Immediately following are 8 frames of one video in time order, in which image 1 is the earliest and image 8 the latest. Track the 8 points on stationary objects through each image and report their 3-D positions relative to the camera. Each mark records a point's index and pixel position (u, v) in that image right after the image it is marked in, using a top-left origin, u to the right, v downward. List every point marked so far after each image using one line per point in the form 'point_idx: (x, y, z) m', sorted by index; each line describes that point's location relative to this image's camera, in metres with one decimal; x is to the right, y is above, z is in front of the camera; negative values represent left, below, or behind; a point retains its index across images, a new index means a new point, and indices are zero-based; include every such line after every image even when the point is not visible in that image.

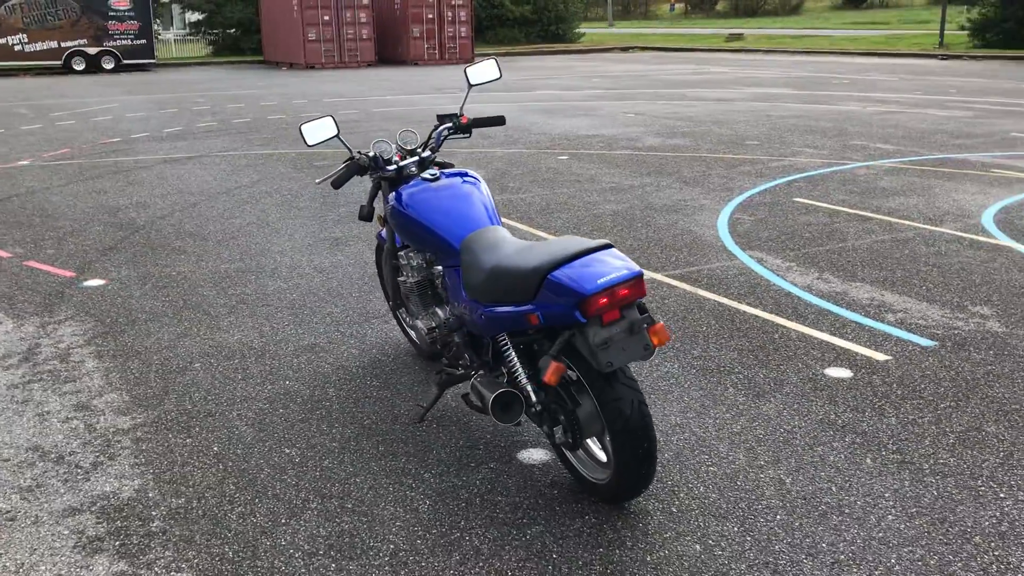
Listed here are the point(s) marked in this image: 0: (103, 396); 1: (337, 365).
0: (-1.8, -0.5, +4.4) m
1: (-0.8, -0.4, +4.7) m
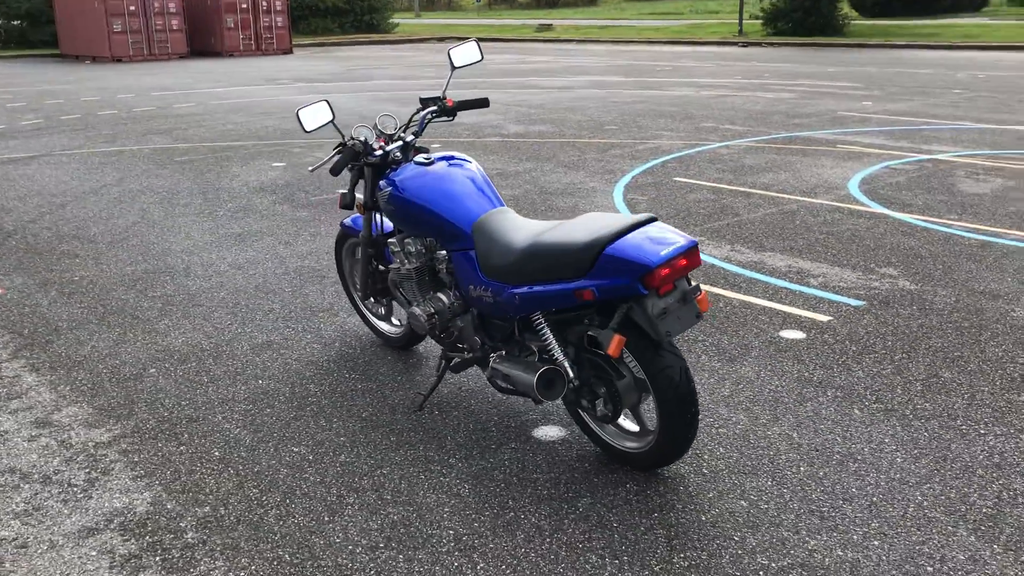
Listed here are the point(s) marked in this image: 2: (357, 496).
0: (-1.9, -0.5, +4.1) m
1: (-0.9, -0.3, +4.6) m
2: (-0.5, -0.7, +3.3) m
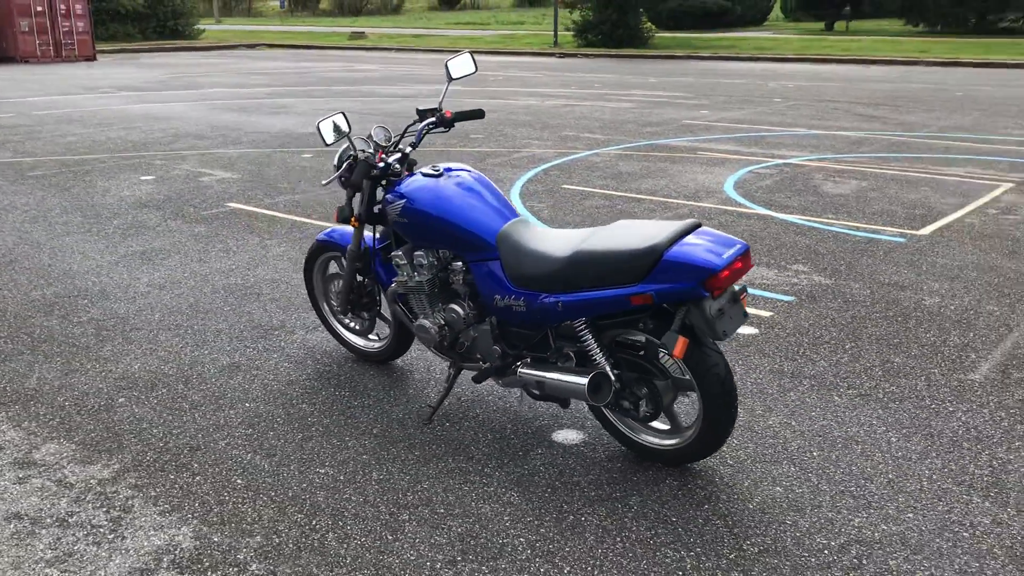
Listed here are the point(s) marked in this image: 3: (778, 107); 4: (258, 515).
0: (-1.8, -0.6, +3.8) m
1: (-1.0, -0.4, +4.4) m
2: (-0.3, -0.8, +3.3) m
3: (+4.2, +2.9, +15.9) m
4: (-0.8, -0.8, +3.3) m
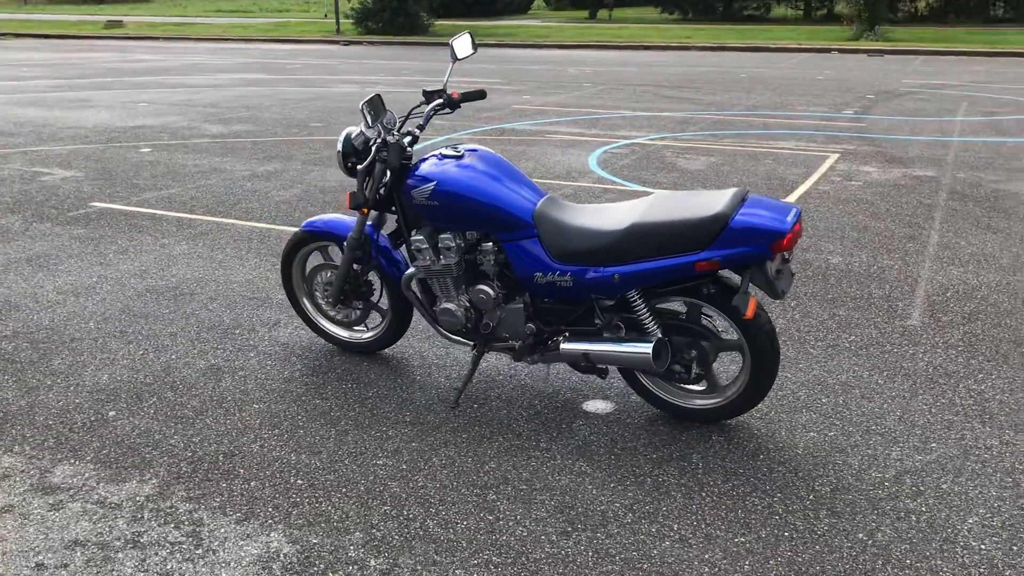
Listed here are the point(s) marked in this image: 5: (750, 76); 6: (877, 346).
0: (-1.6, -0.6, +3.4) m
1: (-1.0, -0.4, +4.3) m
2: (-0.1, -0.7, +3.3) m
3: (+1.3, +3.3, +16.5) m
4: (-0.5, -0.7, +3.2) m
5: (+4.7, +4.2, +19.5) m
6: (+1.7, -0.3, +4.7) m
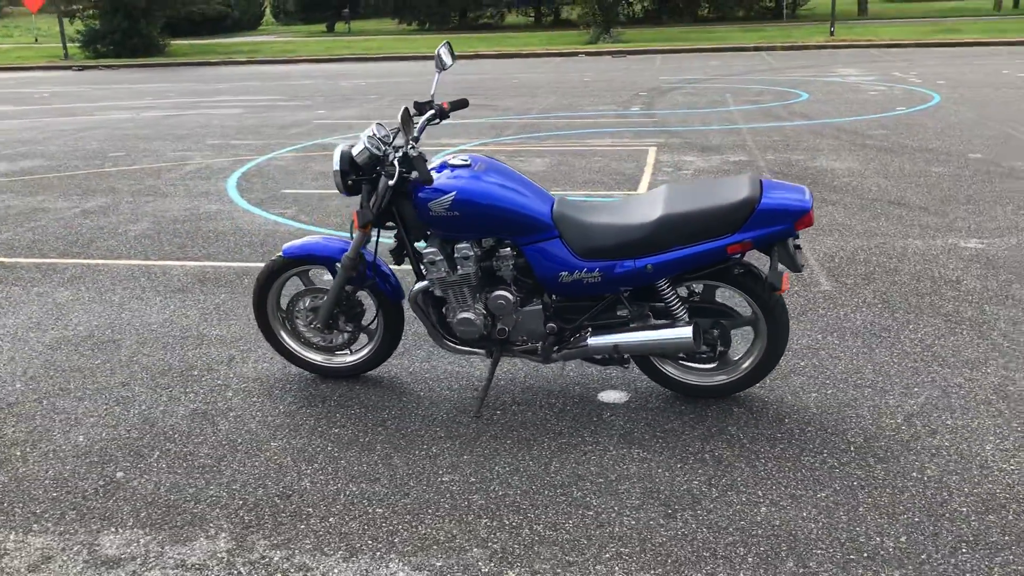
0: (-1.3, -0.8, +3.1) m
1: (-1.0, -0.5, +4.0) m
2: (+0.2, -0.7, +3.4) m
3: (-2.2, +3.1, +16.5) m
4: (-0.2, -0.8, +3.1) m
5: (+0.2, +4.3, +20.2) m
6: (+1.5, -0.1, +5.1) m
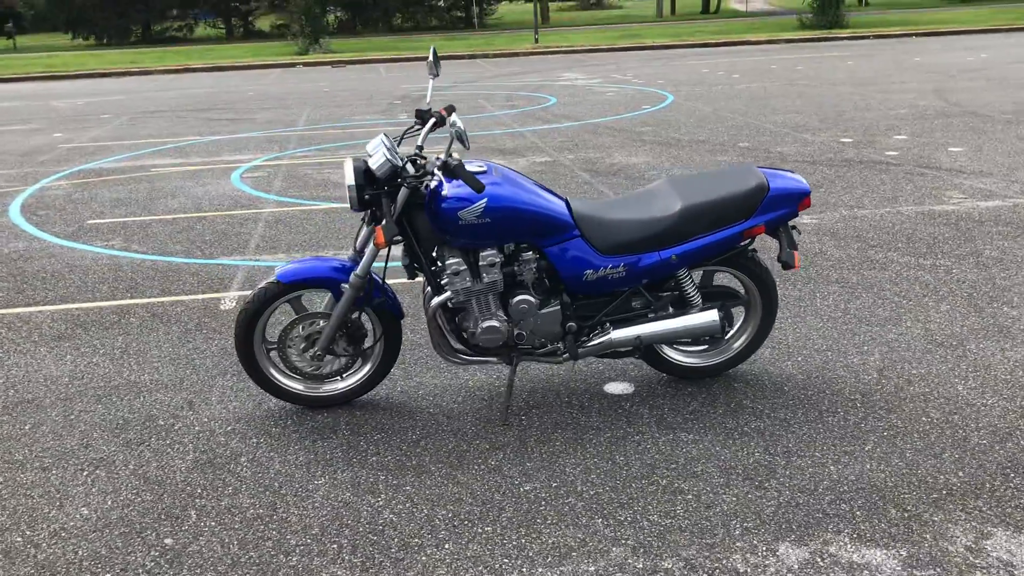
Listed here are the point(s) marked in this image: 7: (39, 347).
0: (-0.8, -0.9, +2.7) m
1: (-0.8, -0.6, +3.7) m
2: (+0.5, -0.7, +3.5) m
3: (-6.1, +2.6, +15.2) m
4: (+0.2, -0.8, +3.1) m
5: (-5.1, +3.8, +19.5) m
6: (+1.2, 0.0, +5.5) m
7: (-2.4, -0.3, +5.0) m
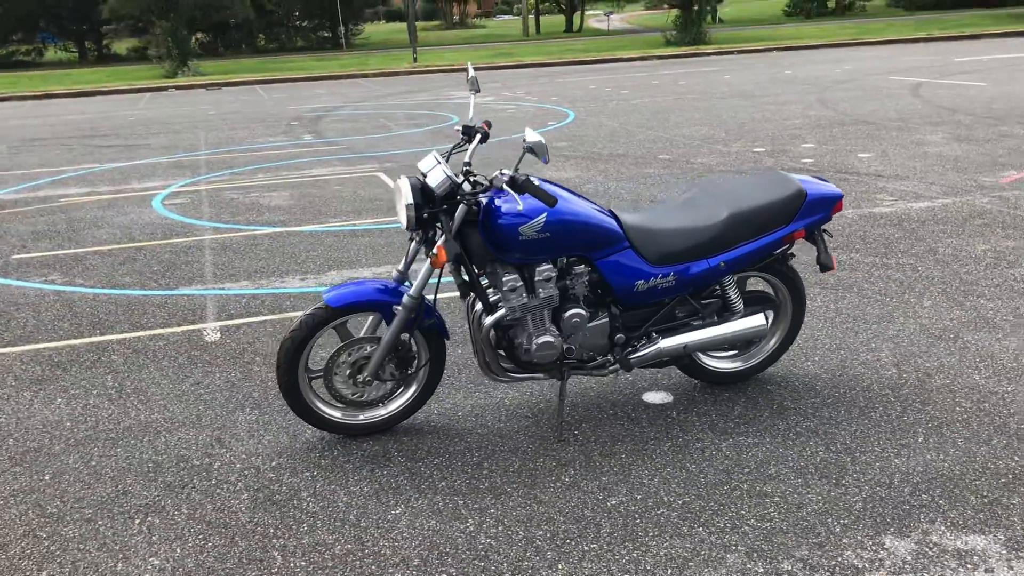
0: (-0.4, -1.0, +2.6) m
1: (-0.6, -0.7, +3.6) m
2: (+0.8, -0.7, +3.5) m
3: (-7.5, +2.0, +14.3) m
4: (+0.5, -0.8, +3.1) m
5: (-7.1, +3.2, +18.7) m
6: (+1.2, -0.1, +5.6) m
7: (-2.3, -0.5, +4.6) m
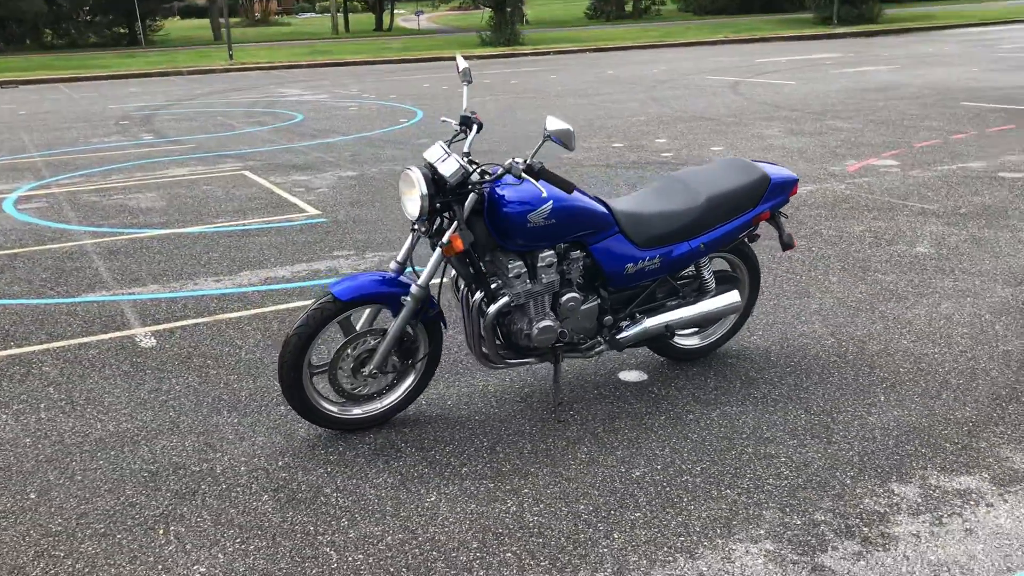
0: (-0.1, -0.9, +2.6) m
1: (-0.5, -0.7, +3.6) m
2: (+0.9, -0.6, +3.7) m
3: (-9.5, +1.7, +12.7) m
4: (+0.7, -0.7, +3.3) m
5: (-9.9, +2.9, +17.1) m
6: (+0.8, 0.0, +5.9) m
7: (-2.4, -0.5, +4.2) m
